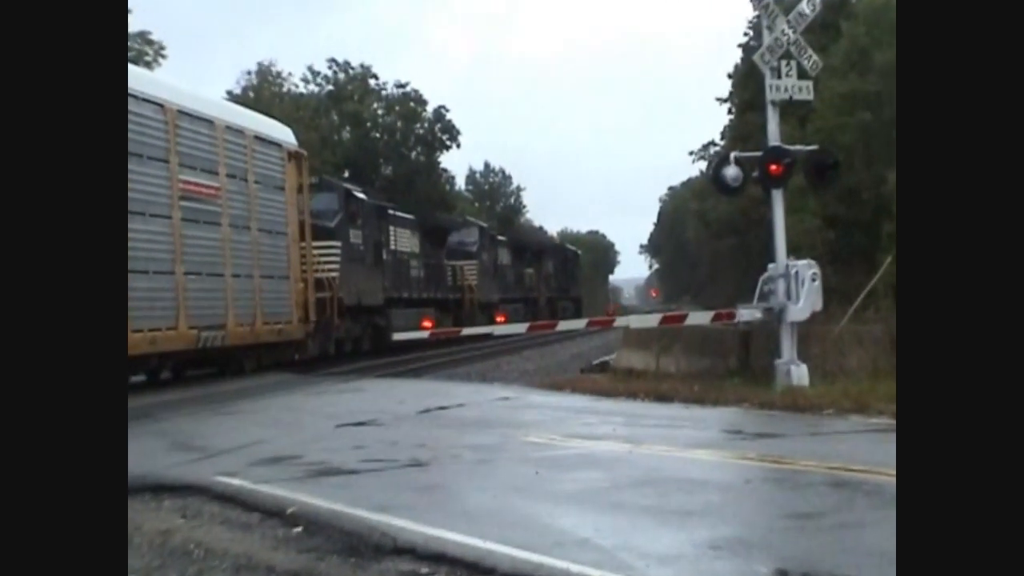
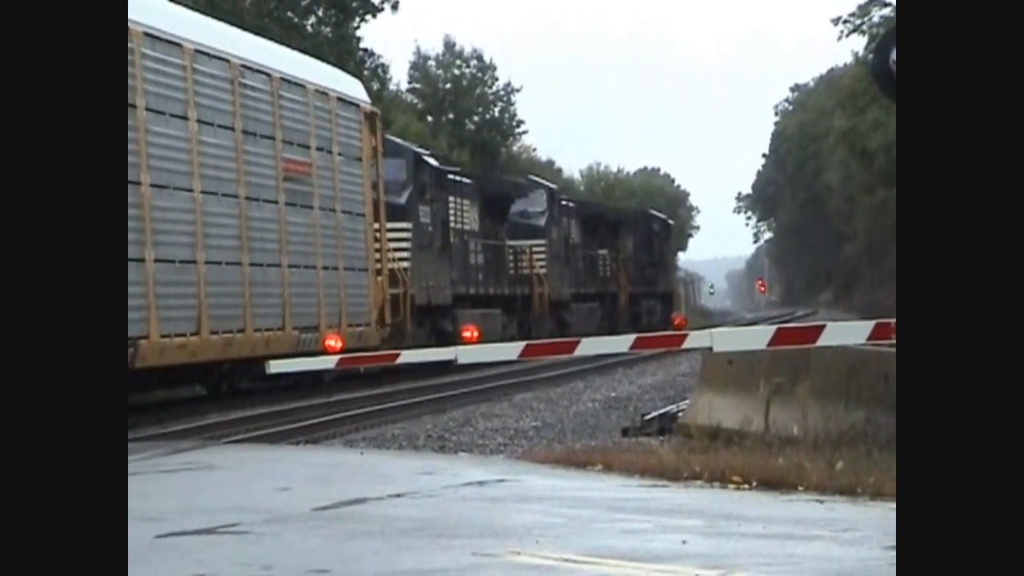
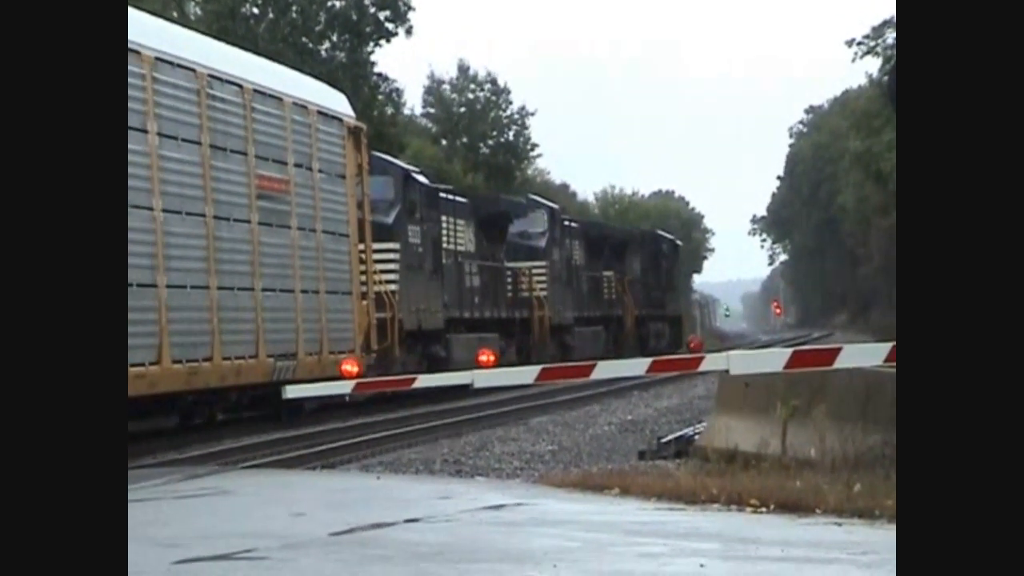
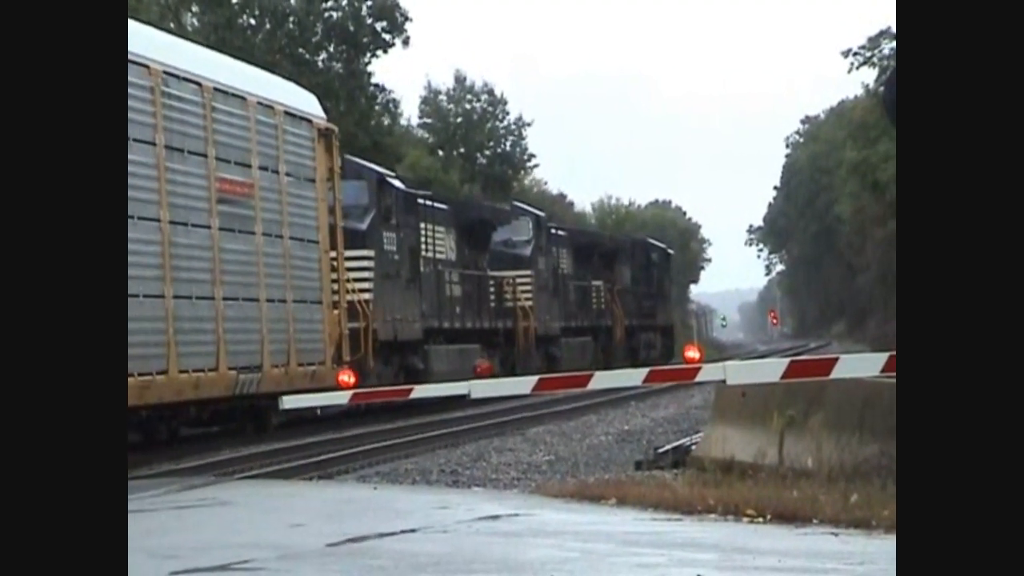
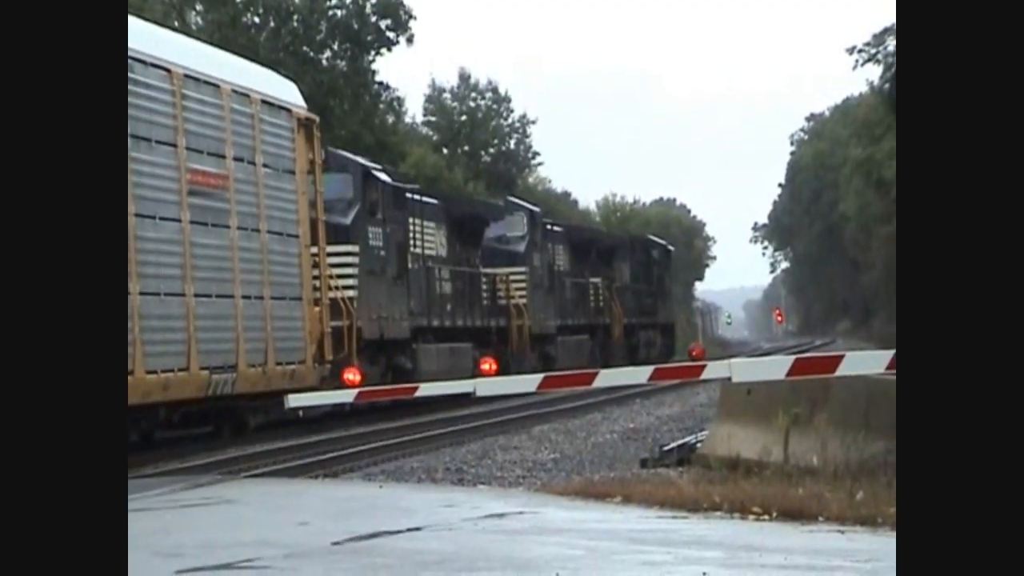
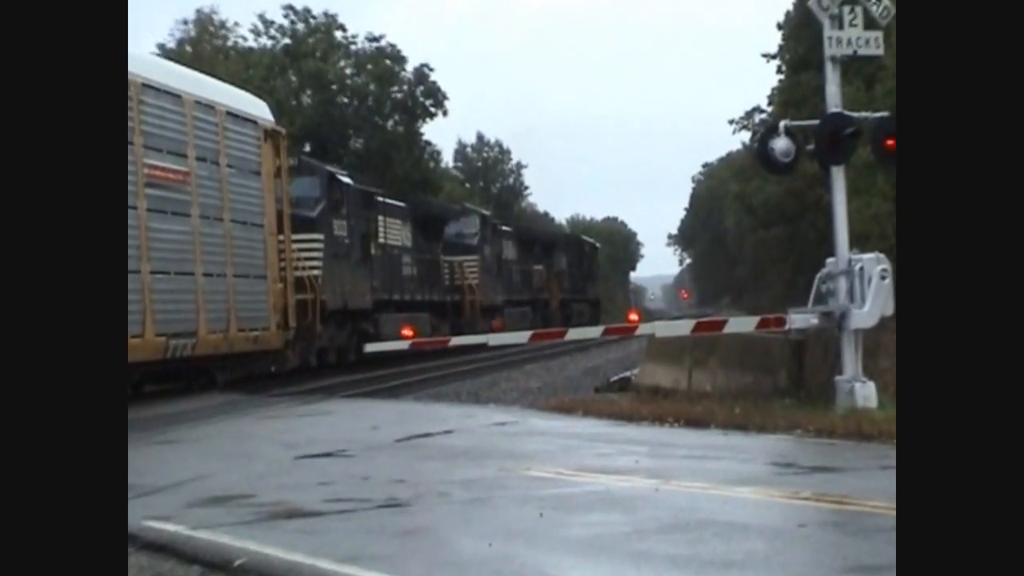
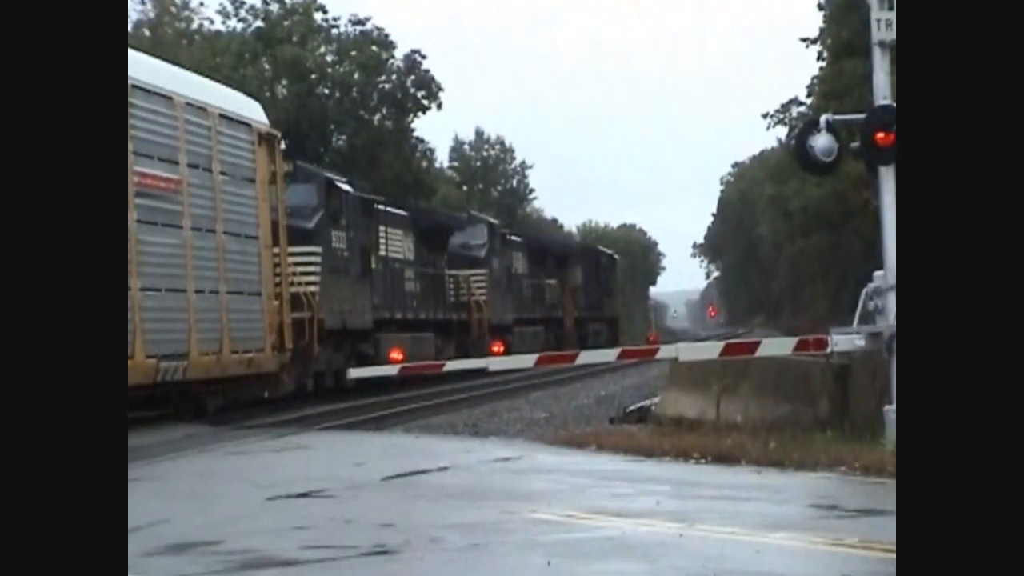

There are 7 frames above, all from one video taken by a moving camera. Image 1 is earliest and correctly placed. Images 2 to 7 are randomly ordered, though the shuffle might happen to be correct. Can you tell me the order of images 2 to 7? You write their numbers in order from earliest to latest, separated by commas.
6, 7, 5, 4, 3, 2
